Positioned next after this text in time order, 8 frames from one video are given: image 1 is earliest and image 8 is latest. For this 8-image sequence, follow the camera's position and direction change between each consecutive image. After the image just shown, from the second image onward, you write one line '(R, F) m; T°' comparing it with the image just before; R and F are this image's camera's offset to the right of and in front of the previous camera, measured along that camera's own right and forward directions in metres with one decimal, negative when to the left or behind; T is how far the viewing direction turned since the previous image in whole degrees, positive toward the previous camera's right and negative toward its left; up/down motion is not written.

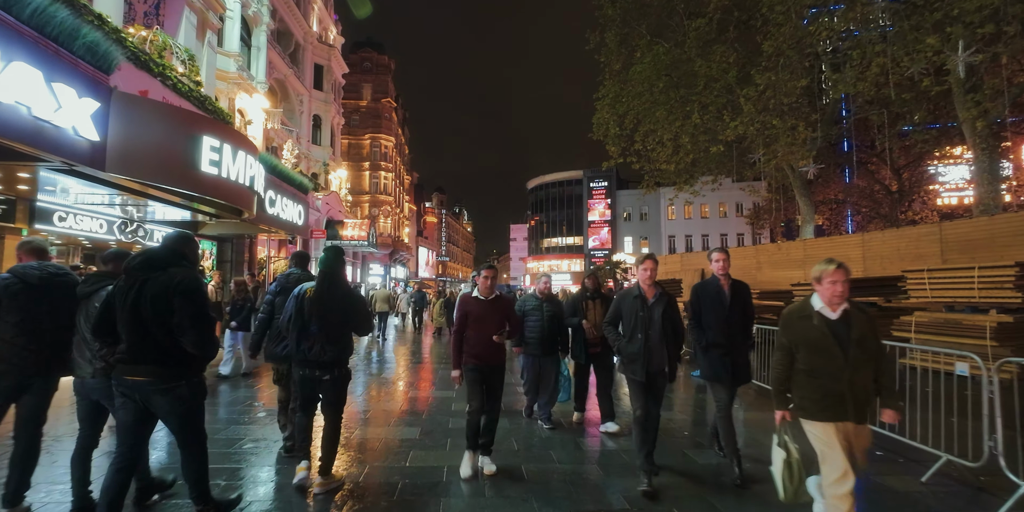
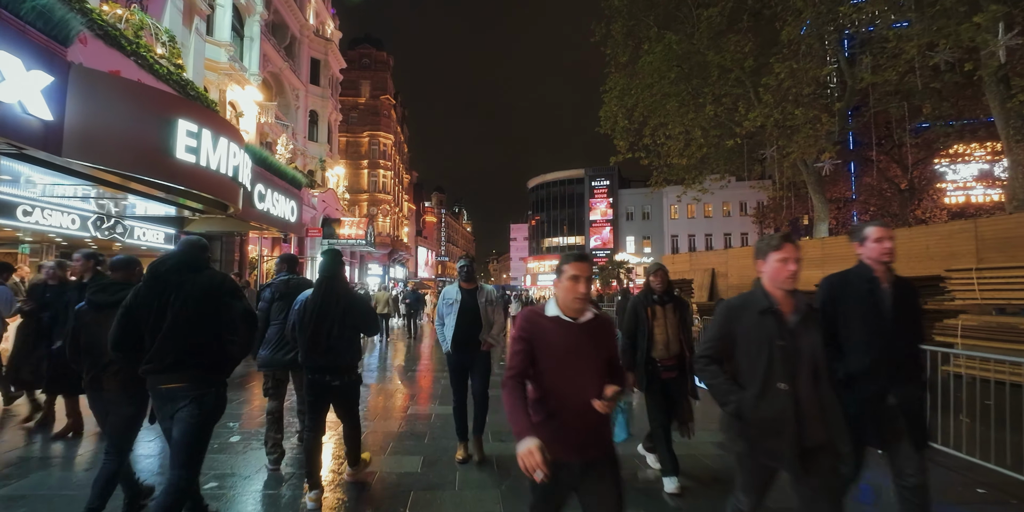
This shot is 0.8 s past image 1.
(-0.2, +0.8) m; 0°
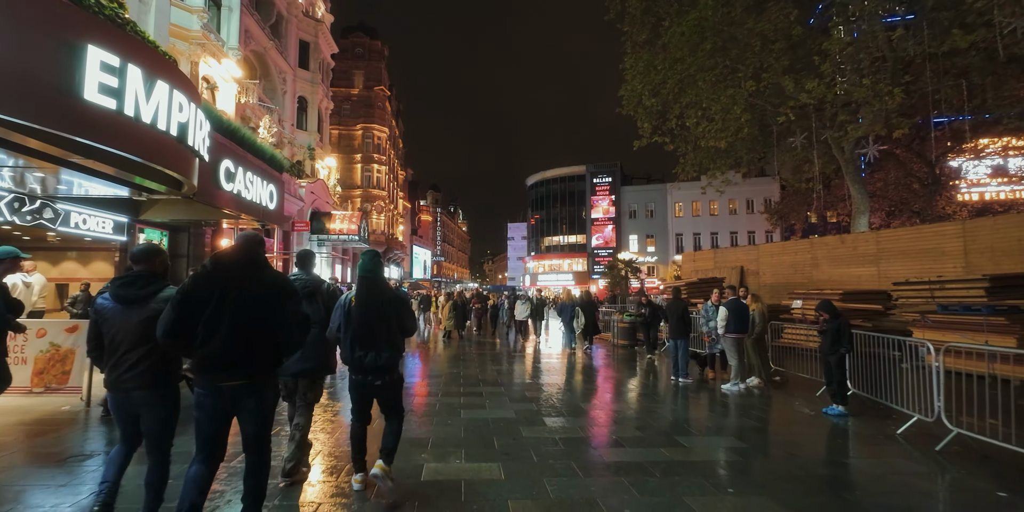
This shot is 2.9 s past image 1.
(-0.6, +2.1) m; +1°
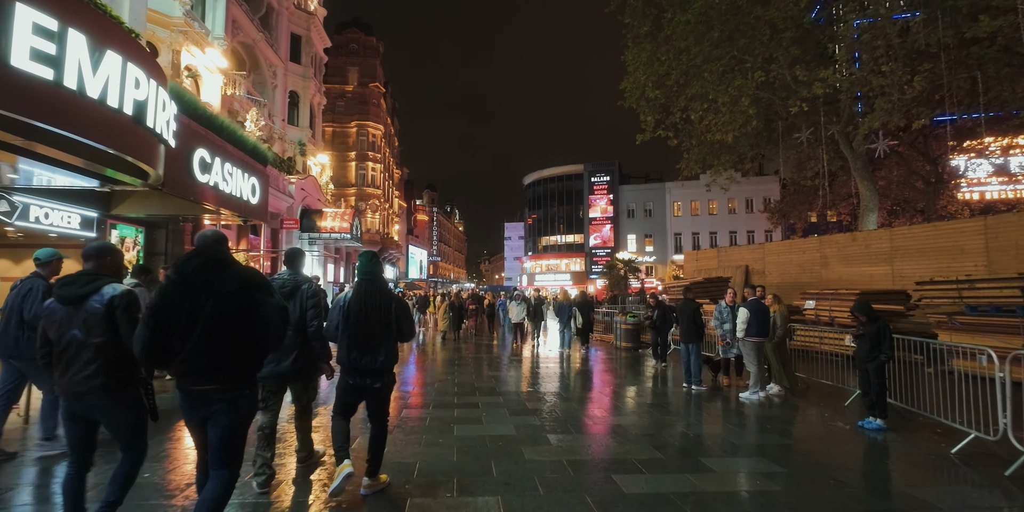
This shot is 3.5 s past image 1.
(0.0, +0.7) m; 0°
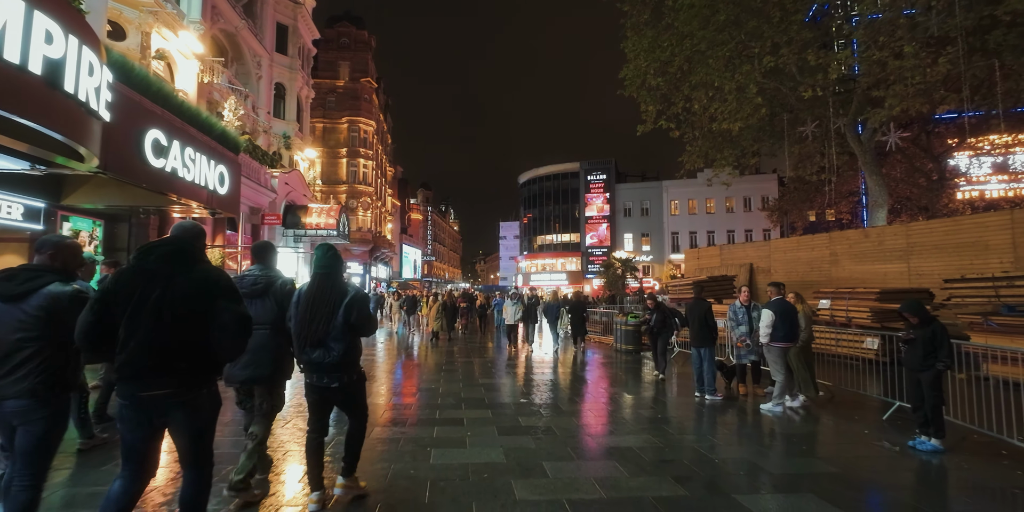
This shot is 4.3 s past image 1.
(+0.1, +0.9) m; 0°
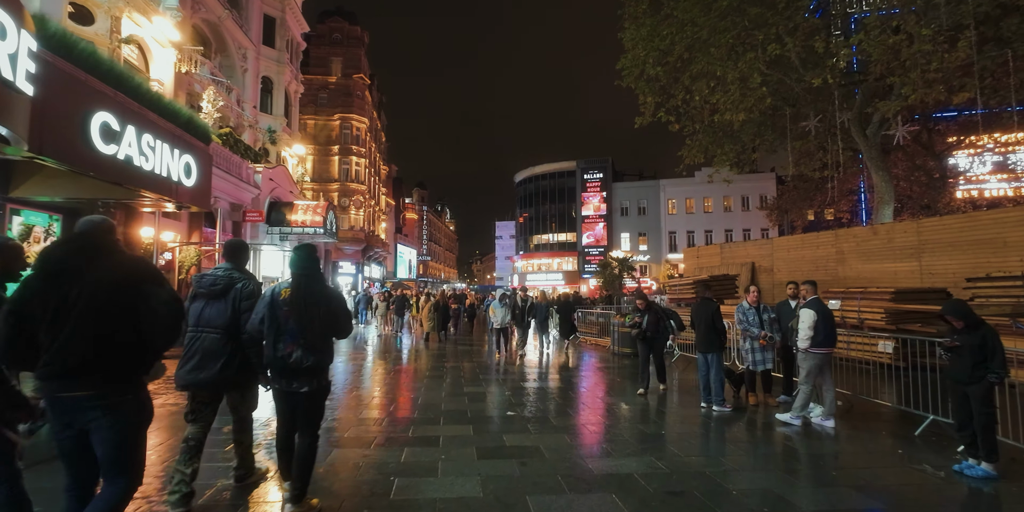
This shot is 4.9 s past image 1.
(+0.1, +0.7) m; 0°
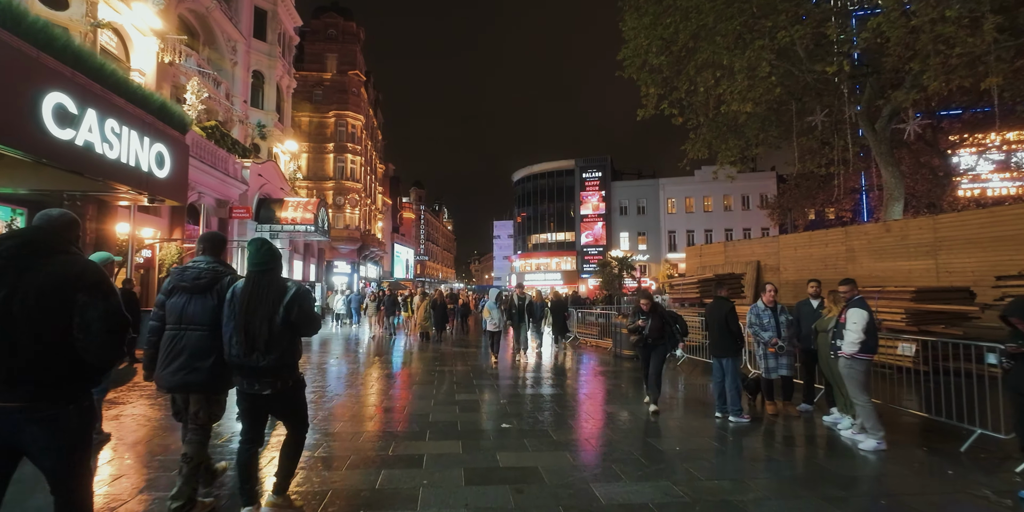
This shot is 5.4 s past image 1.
(0.0, +0.6) m; 0°
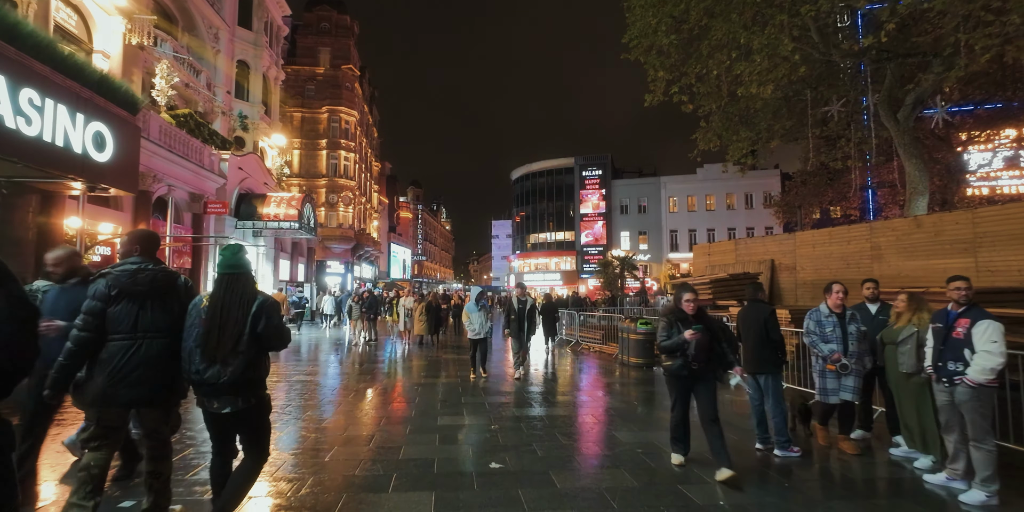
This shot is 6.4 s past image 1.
(+0.1, +1.2) m; 0°
